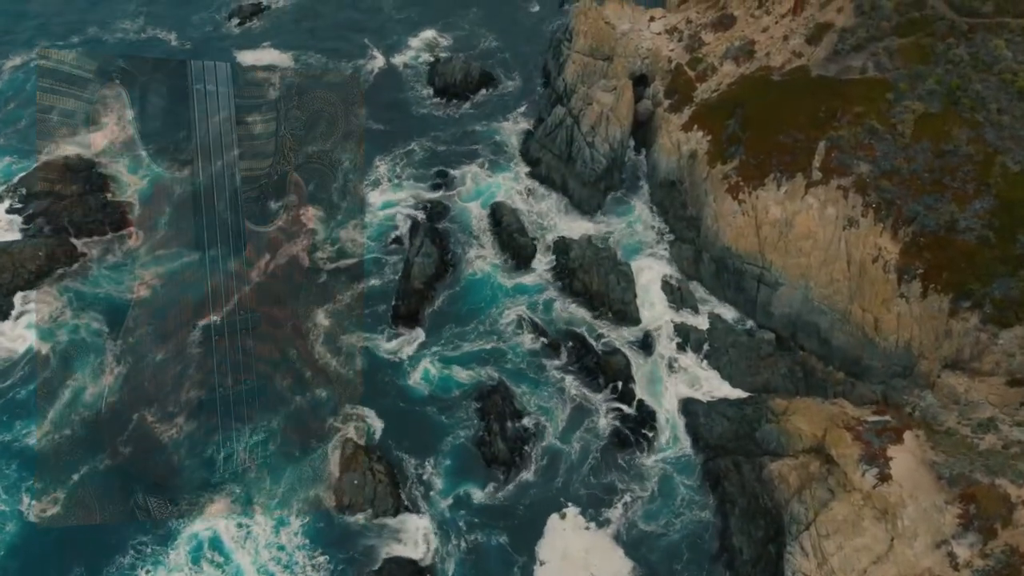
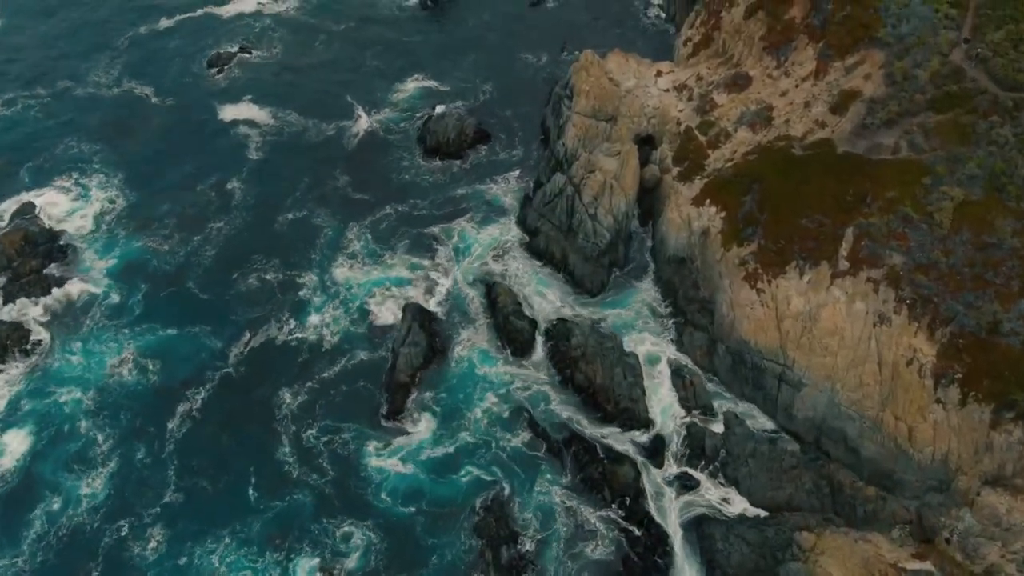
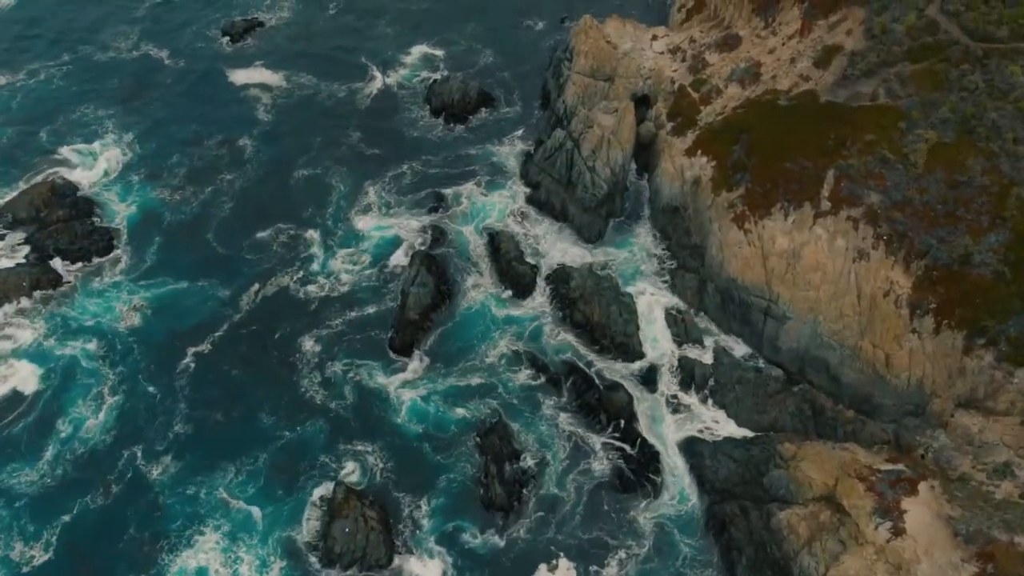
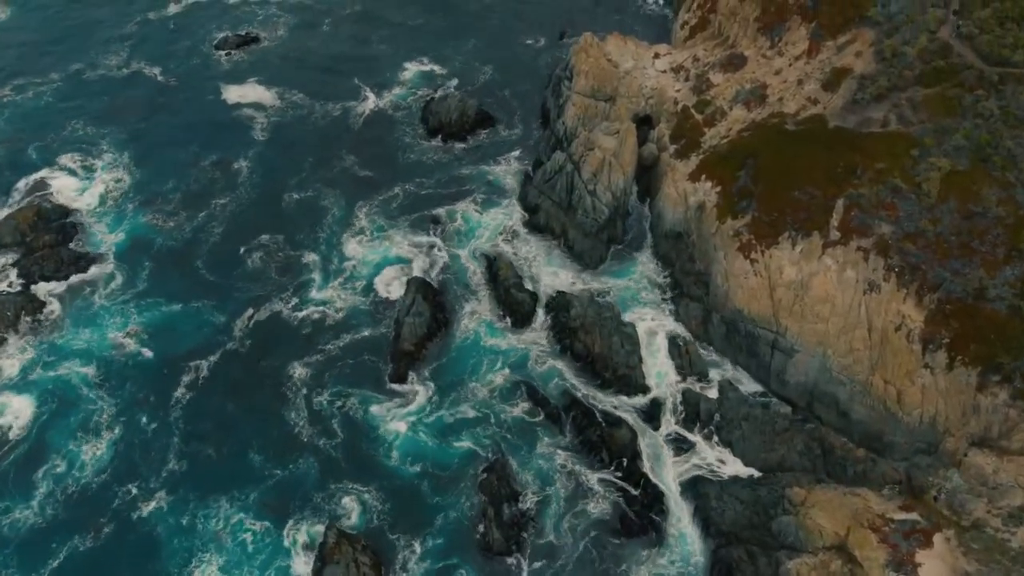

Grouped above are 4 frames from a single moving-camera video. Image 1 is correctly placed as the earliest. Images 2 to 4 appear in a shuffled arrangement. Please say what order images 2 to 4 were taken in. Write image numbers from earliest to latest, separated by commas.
3, 4, 2
